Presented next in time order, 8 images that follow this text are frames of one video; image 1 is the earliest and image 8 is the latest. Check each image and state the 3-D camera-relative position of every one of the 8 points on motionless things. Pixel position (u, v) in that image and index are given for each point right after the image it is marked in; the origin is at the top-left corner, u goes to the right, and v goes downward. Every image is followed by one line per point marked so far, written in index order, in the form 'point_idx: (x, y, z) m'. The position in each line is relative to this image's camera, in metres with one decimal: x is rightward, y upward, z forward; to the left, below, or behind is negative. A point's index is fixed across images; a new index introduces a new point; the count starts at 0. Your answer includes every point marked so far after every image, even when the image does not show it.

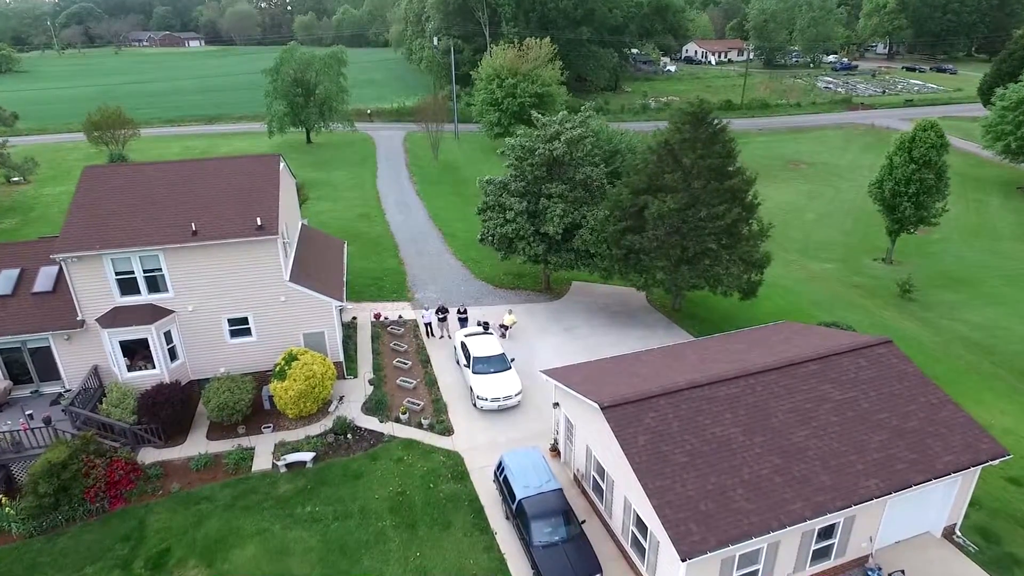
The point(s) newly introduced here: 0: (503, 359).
0: (-0.3, -2.2, +19.3) m
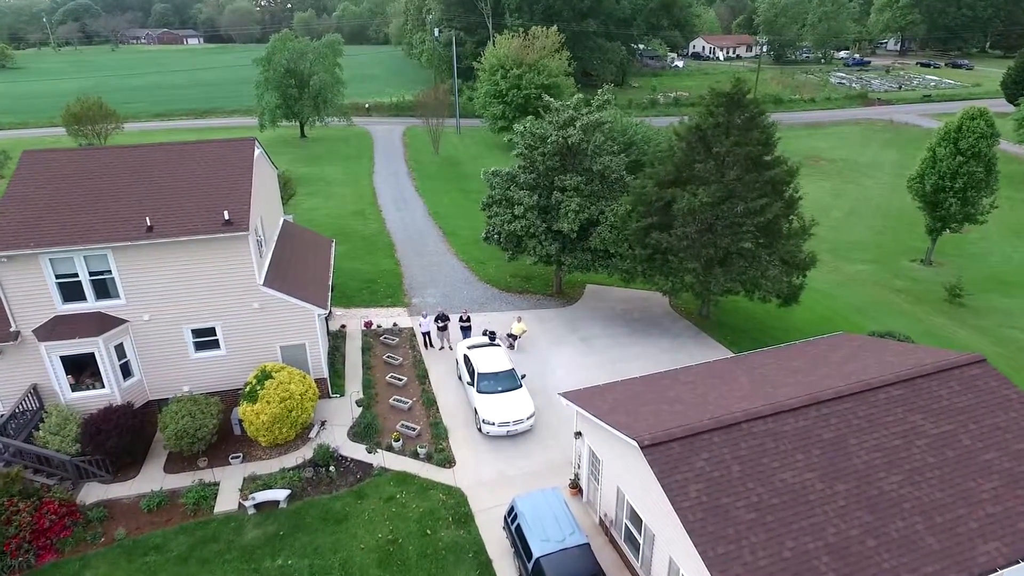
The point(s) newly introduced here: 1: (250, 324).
0: (0.0, -2.4, +16.6) m
1: (-6.6, -0.9, +15.6) m
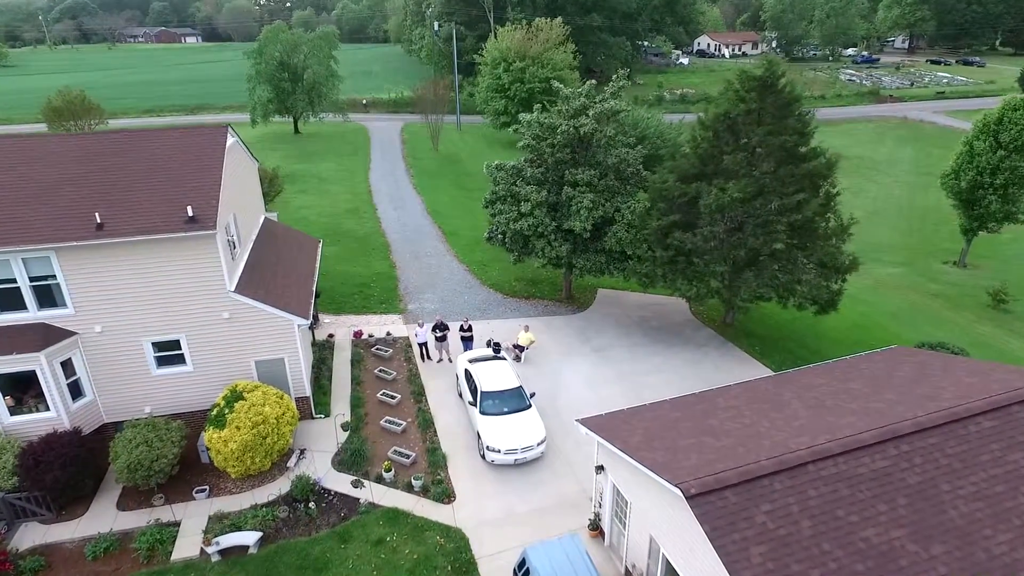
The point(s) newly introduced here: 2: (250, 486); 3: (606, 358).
0: (+0.2, -2.5, +14.6) m
1: (-6.4, -1.1, +13.6) m
2: (-5.5, -4.1, +13.0) m
3: (+2.7, -2.0, +18.0) m
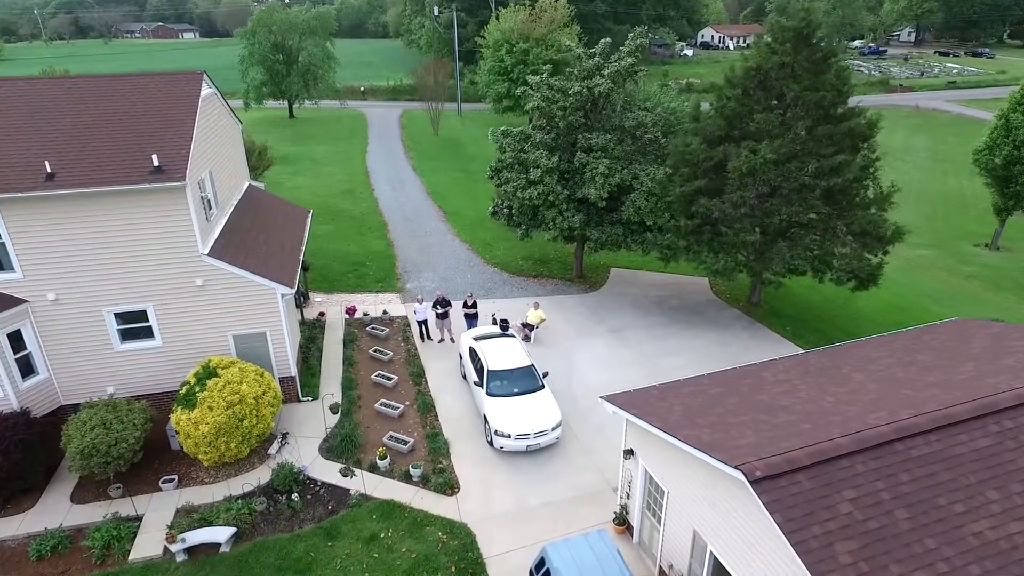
0: (+0.4, -1.8, +13.0) m
1: (-6.2, -0.3, +12.0) m
2: (-5.3, -3.4, +11.4) m
3: (+2.9, -1.3, +16.4) m
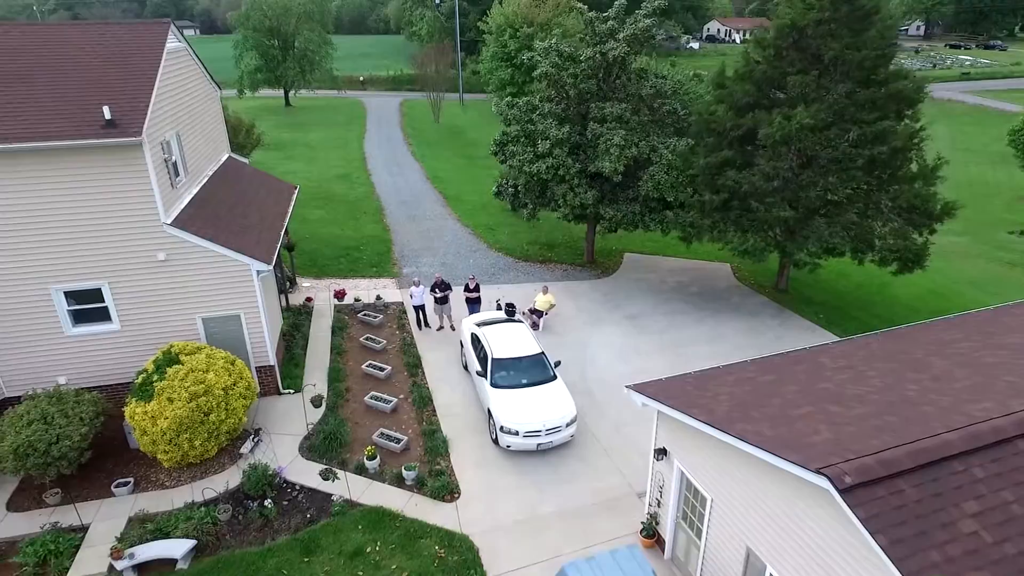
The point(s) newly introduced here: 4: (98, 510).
0: (+0.5, -1.4, +11.5) m
1: (-6.0, +0.1, +10.5) m
2: (-5.1, -3.0, +9.9) m
3: (+3.1, -0.9, +14.8) m
4: (-6.1, -3.3, +9.1) m
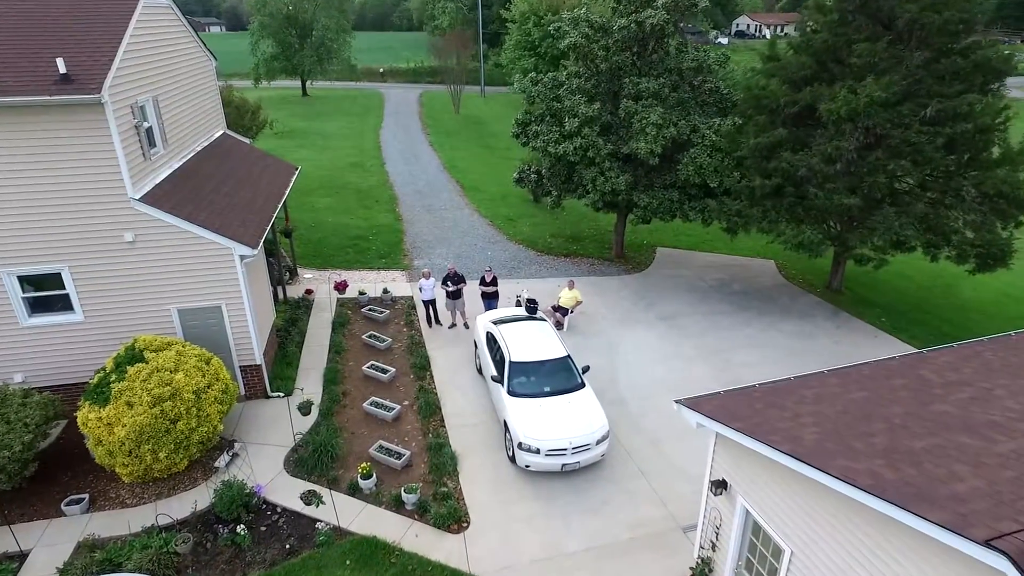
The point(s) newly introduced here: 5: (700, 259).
0: (+0.9, -1.3, +9.9) m
1: (-5.7, +0.3, +9.1) m
2: (-4.9, -2.8, +8.5) m
3: (+3.5, -0.8, +13.1) m
4: (-5.8, -3.0, +7.7) m
5: (+5.1, +0.8, +16.9) m
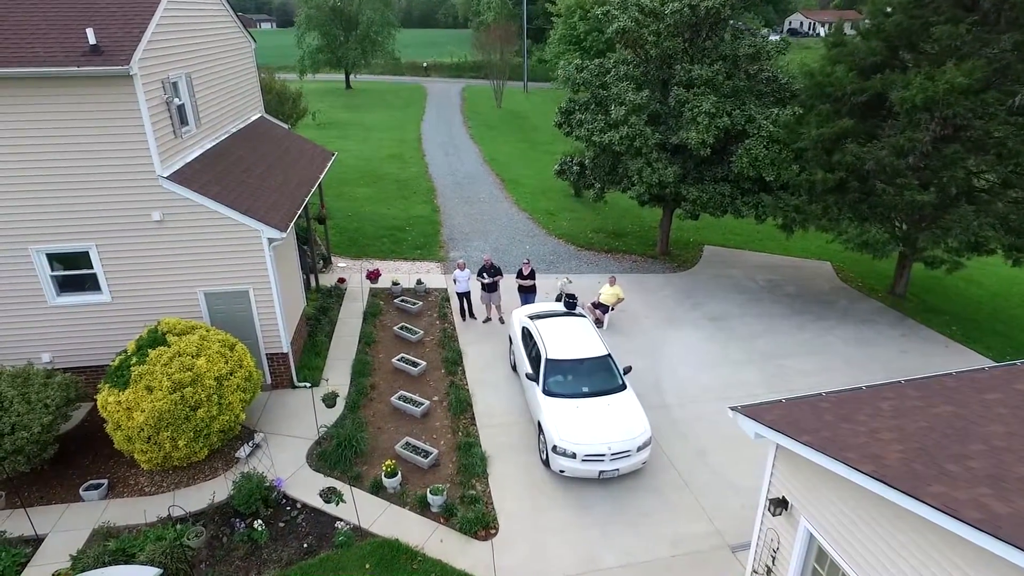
0: (+1.4, -1.2, +9.2) m
1: (-5.2, +0.6, +8.8) m
2: (-4.4, -2.6, +8.2) m
3: (+4.3, -0.8, +12.3) m
4: (-5.5, -2.8, +7.5) m
5: (+6.1, +0.8, +16.0) m
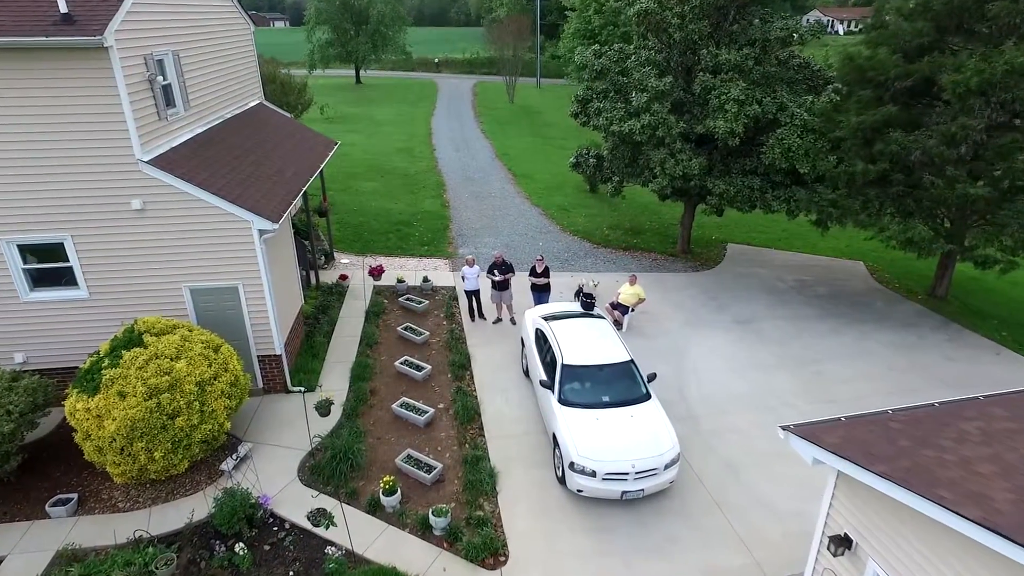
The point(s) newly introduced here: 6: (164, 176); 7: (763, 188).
0: (+1.6, -1.2, +8.4) m
1: (-5.0, +0.6, +8.1) m
2: (-4.3, -2.5, +7.4) m
3: (+4.5, -0.8, +11.4) m
4: (-5.3, -2.7, +6.7) m
5: (+6.4, +0.8, +15.1) m
6: (-4.4, +1.4, +7.9) m
7: (+5.1, +2.0, +12.7) m
